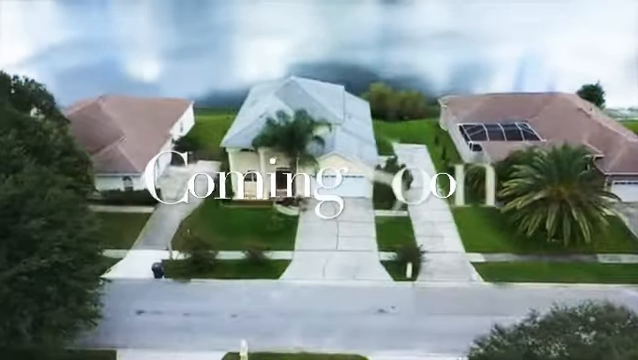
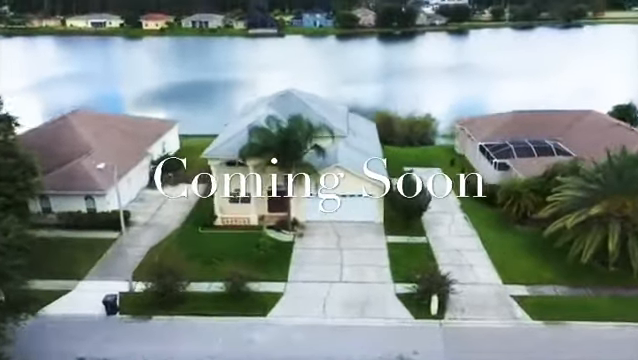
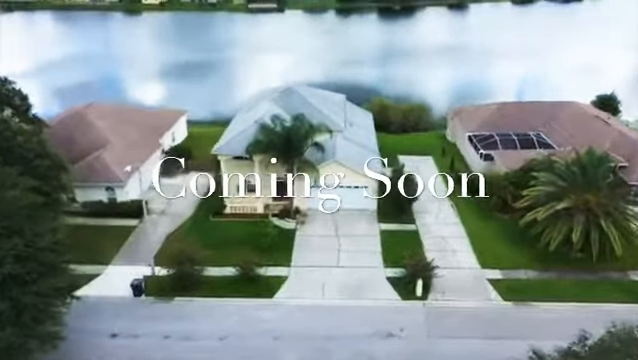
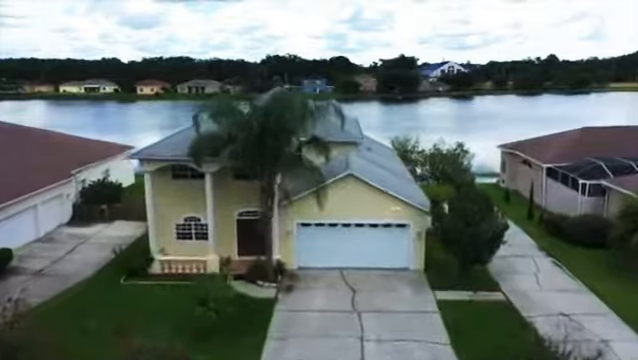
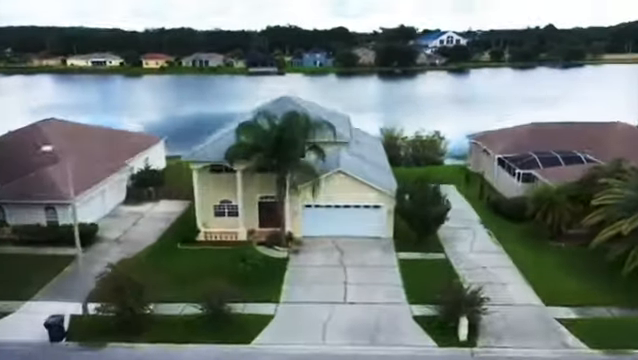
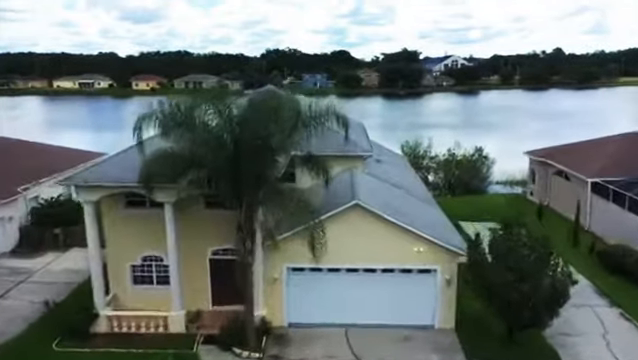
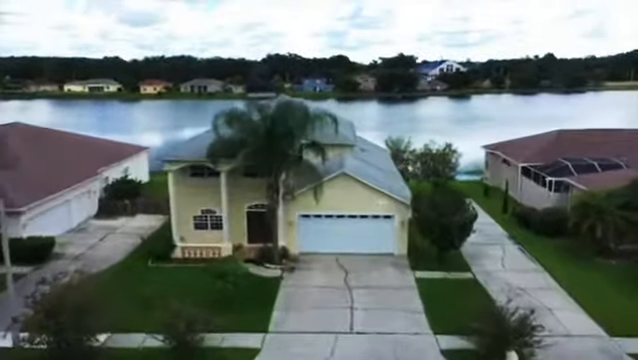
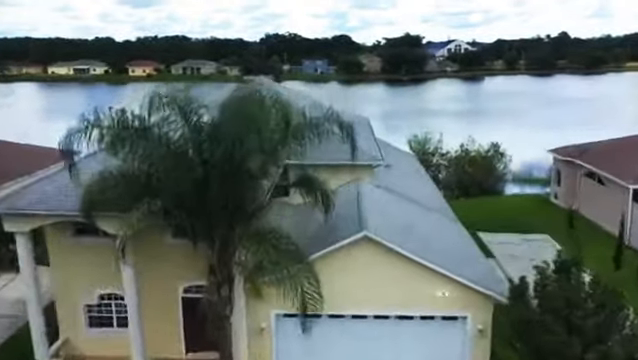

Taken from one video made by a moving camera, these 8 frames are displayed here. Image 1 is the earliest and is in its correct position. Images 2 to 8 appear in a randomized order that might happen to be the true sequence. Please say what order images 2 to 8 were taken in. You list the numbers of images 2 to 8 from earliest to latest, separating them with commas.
3, 2, 5, 7, 4, 6, 8
